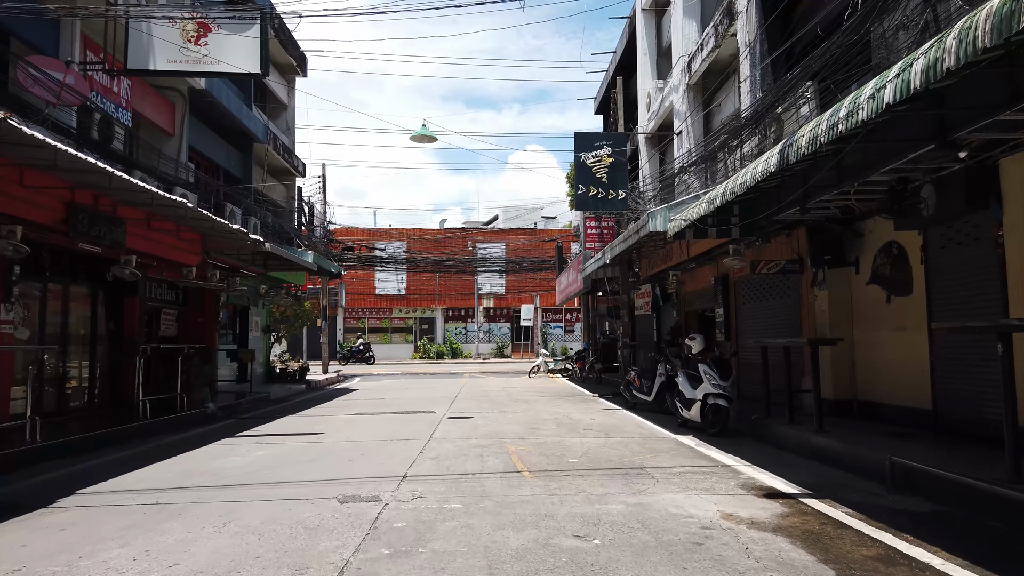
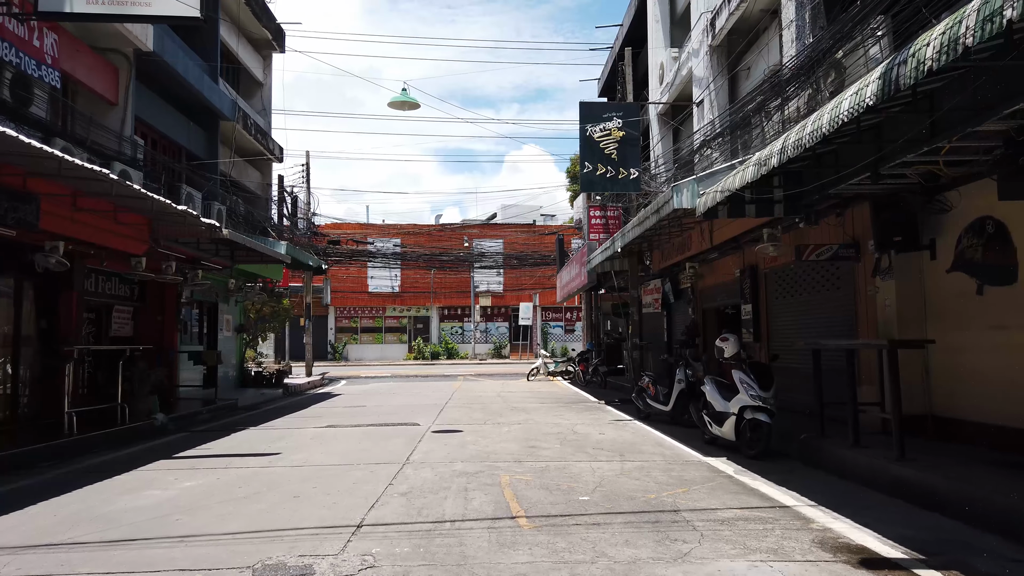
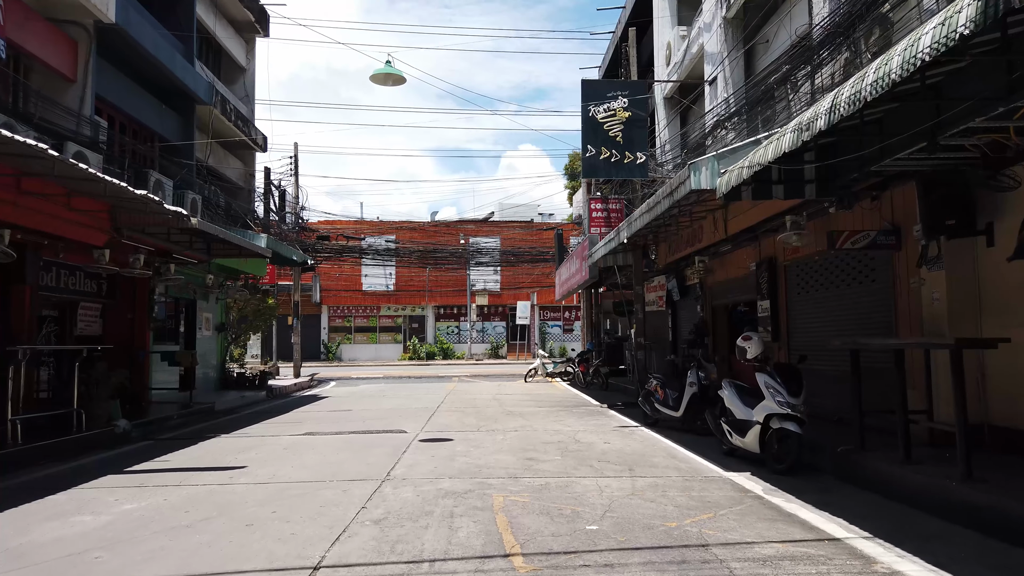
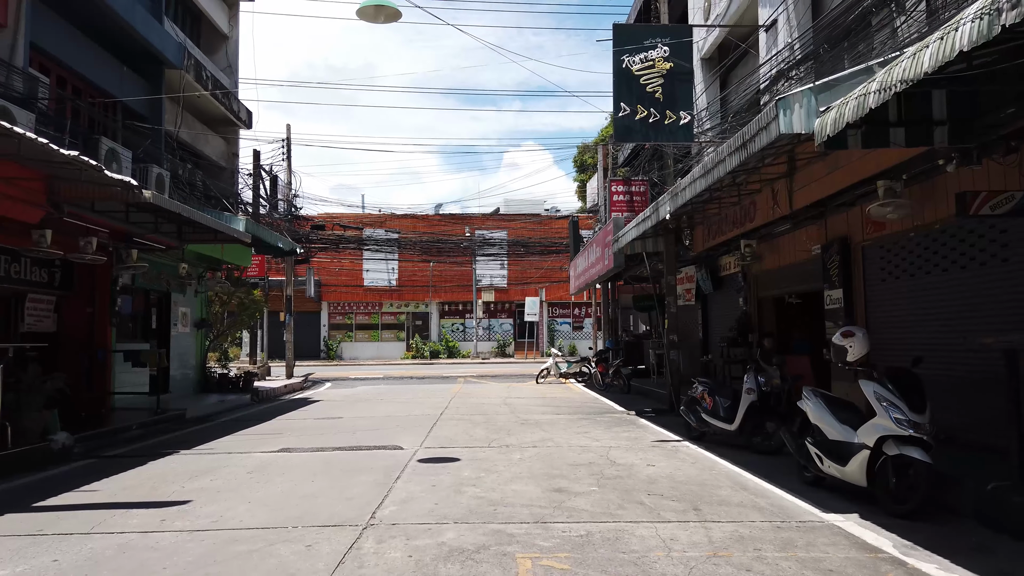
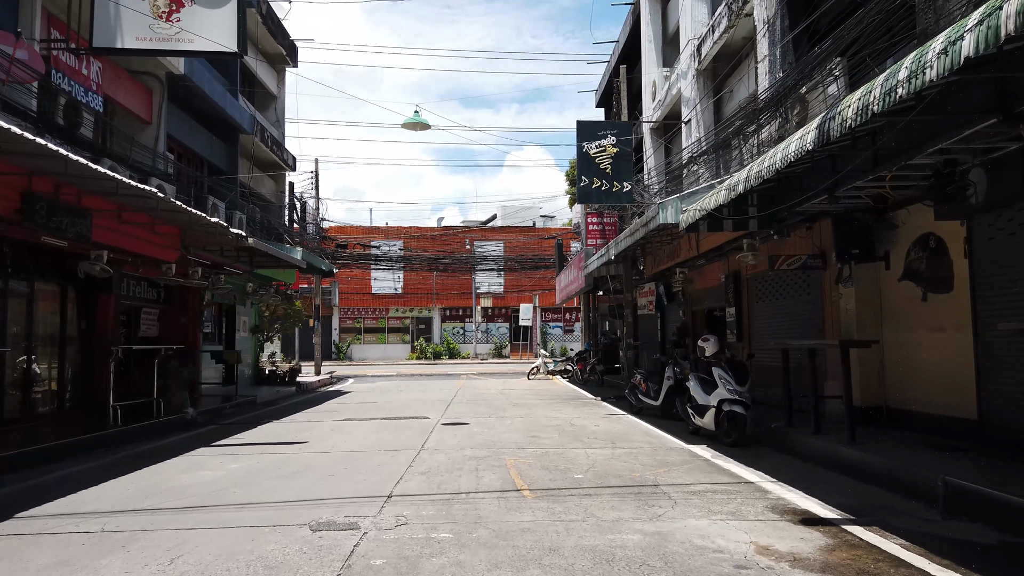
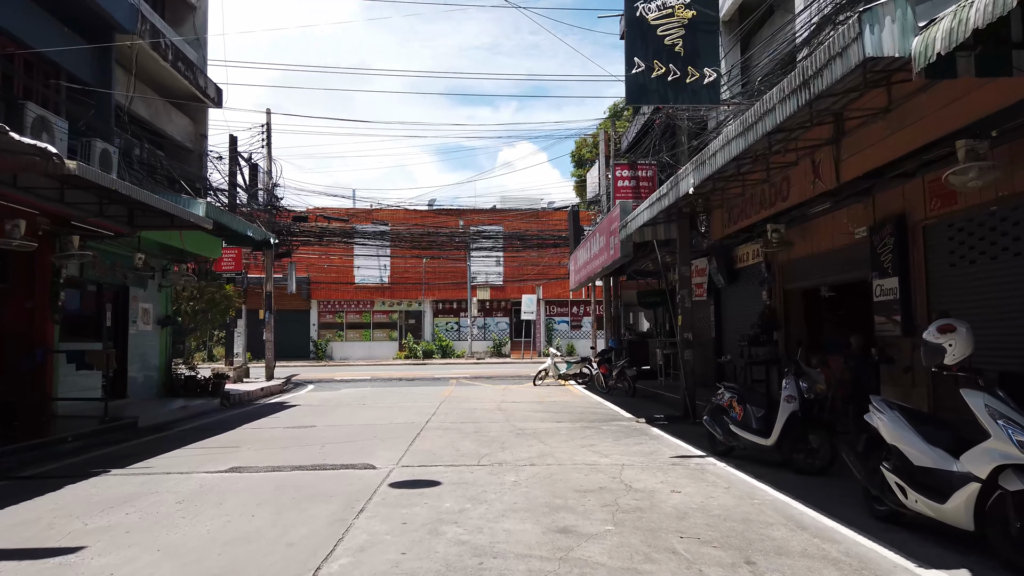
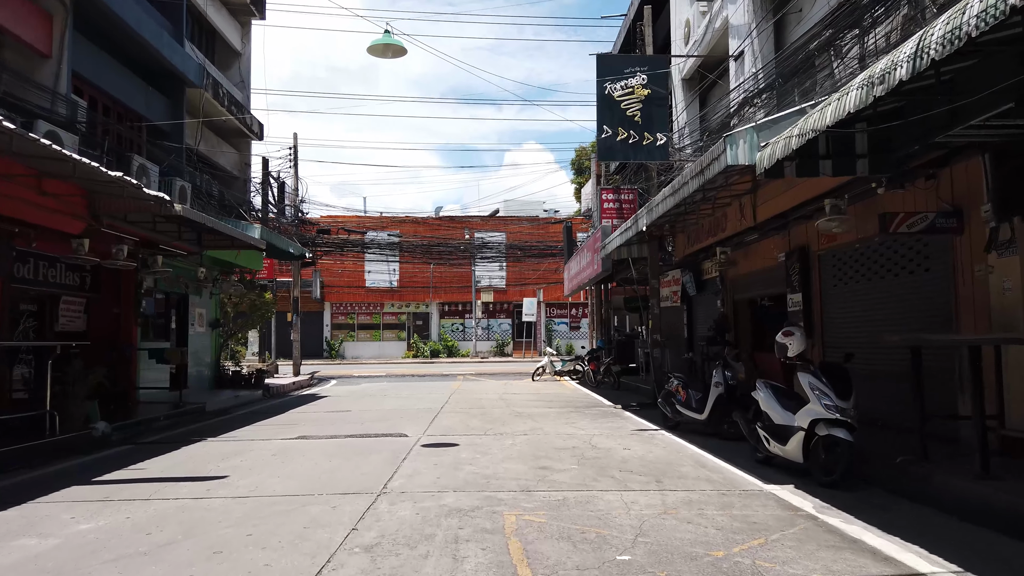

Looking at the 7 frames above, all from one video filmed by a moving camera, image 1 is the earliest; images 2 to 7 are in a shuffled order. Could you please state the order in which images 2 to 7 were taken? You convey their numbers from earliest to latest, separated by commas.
5, 2, 3, 7, 4, 6
